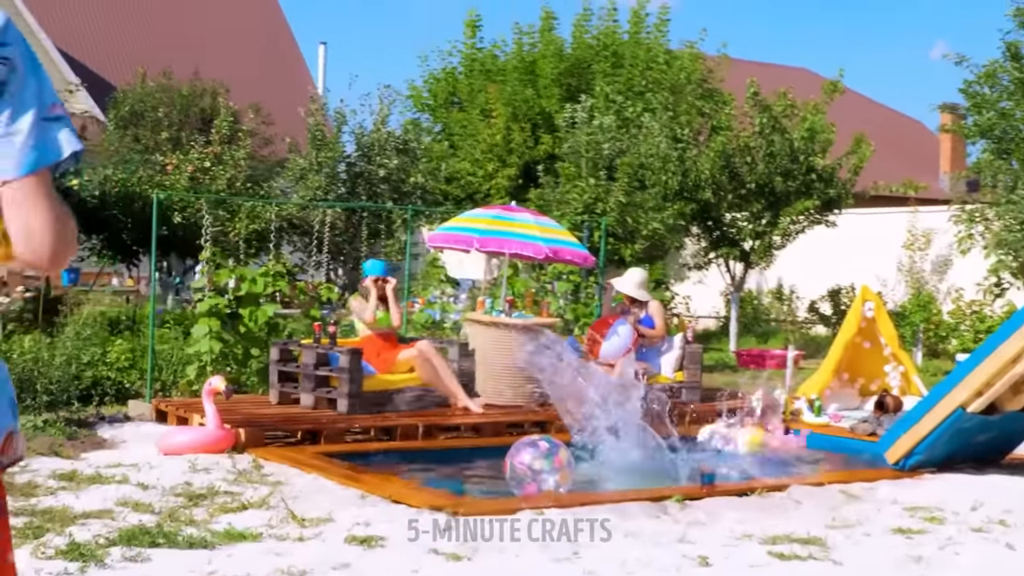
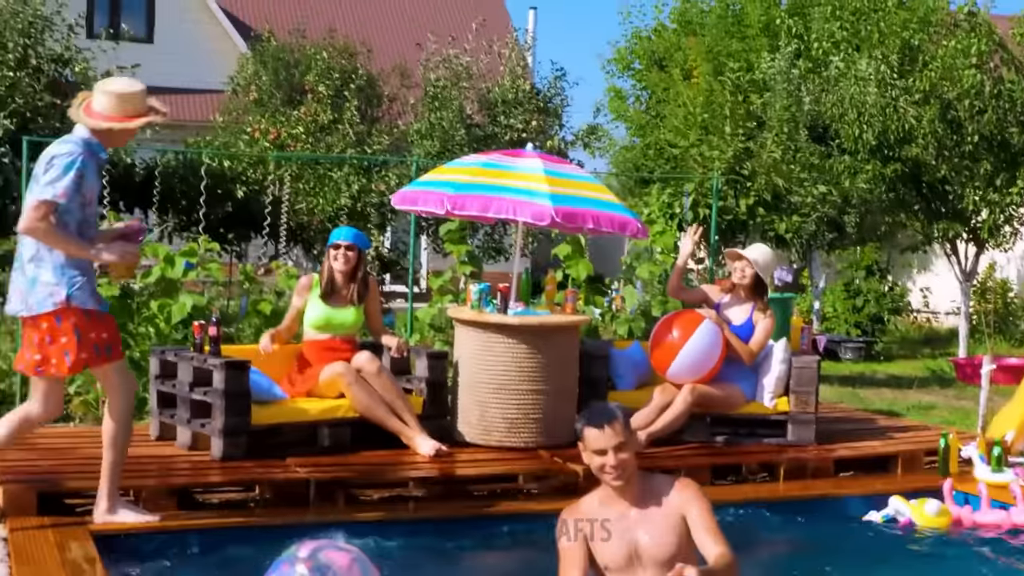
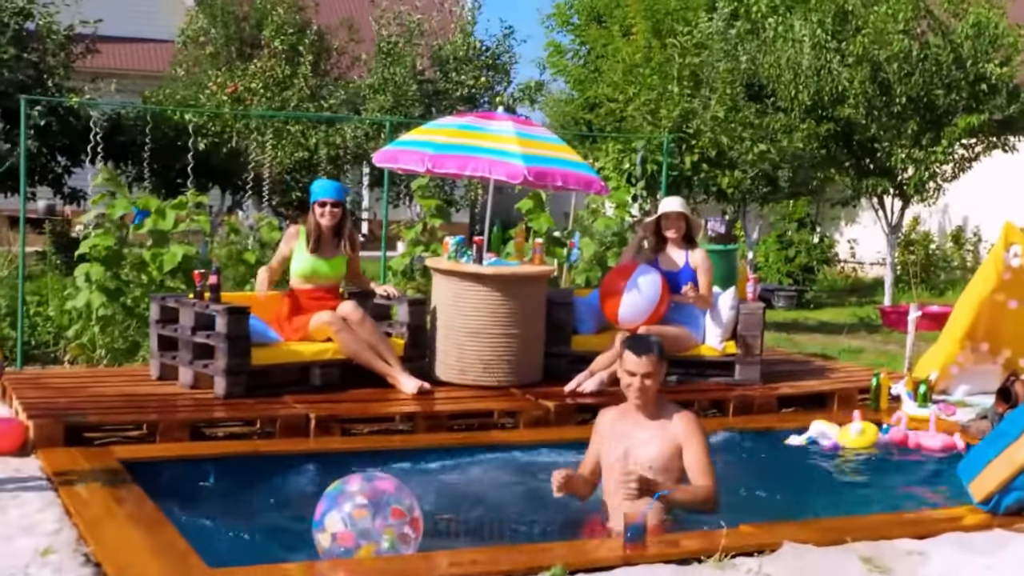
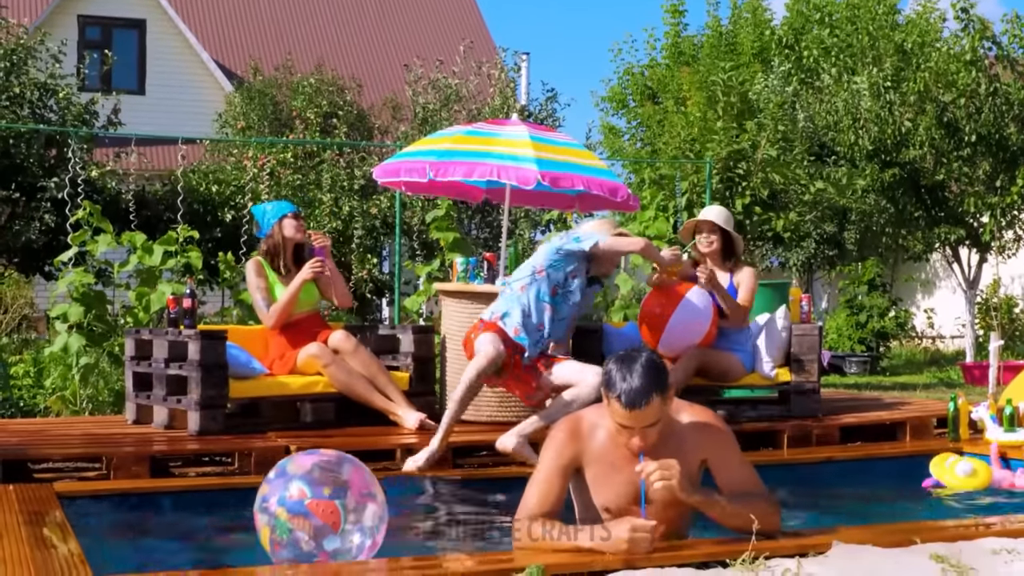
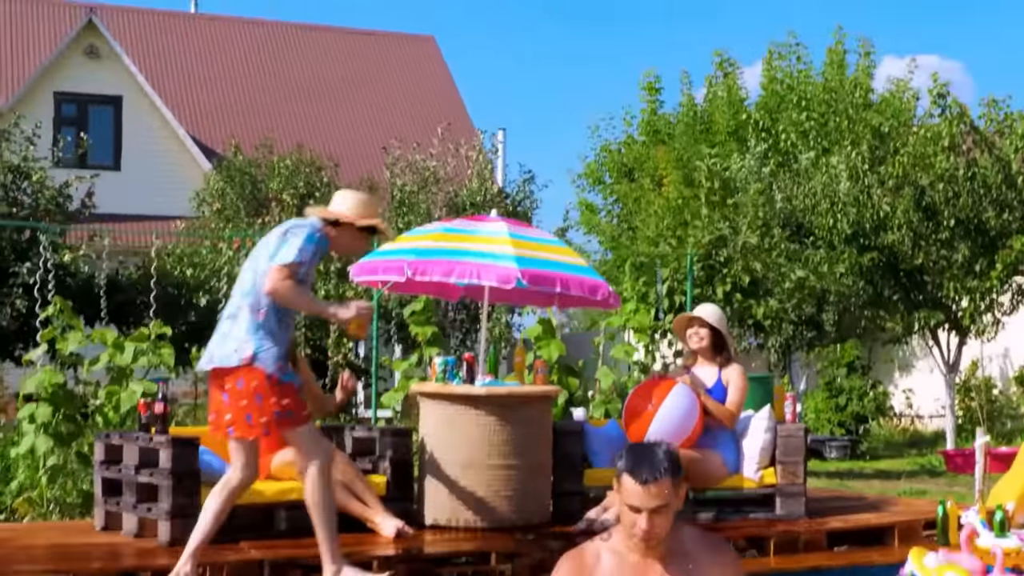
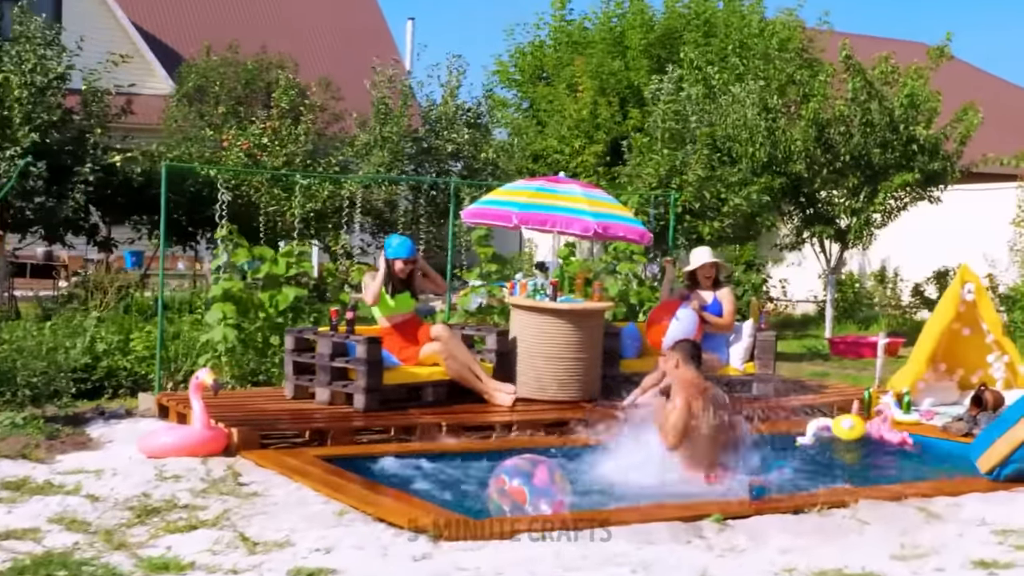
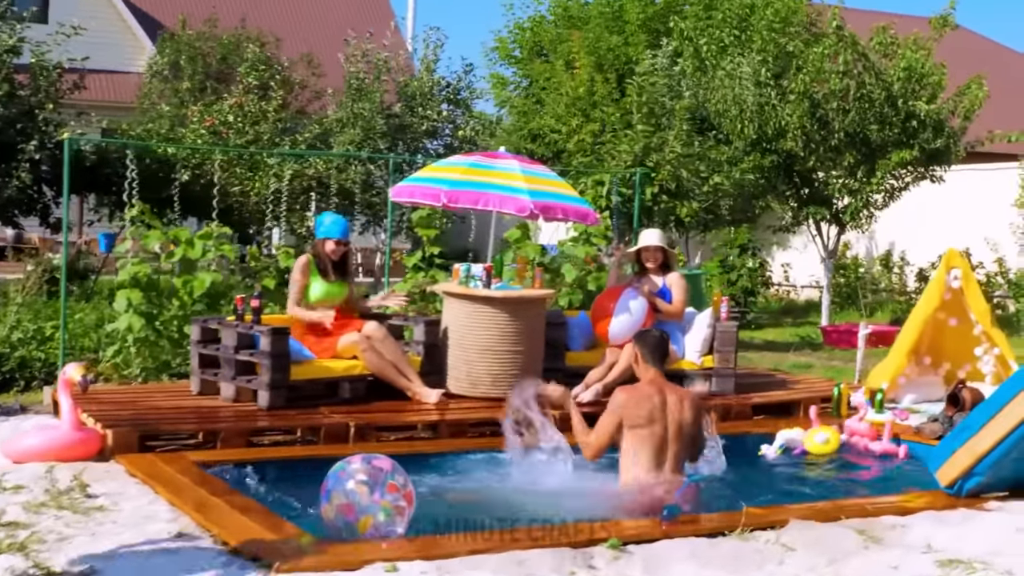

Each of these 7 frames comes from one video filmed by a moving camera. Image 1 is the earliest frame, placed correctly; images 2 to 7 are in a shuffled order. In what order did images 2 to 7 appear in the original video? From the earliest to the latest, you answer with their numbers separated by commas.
6, 7, 3, 2, 5, 4
